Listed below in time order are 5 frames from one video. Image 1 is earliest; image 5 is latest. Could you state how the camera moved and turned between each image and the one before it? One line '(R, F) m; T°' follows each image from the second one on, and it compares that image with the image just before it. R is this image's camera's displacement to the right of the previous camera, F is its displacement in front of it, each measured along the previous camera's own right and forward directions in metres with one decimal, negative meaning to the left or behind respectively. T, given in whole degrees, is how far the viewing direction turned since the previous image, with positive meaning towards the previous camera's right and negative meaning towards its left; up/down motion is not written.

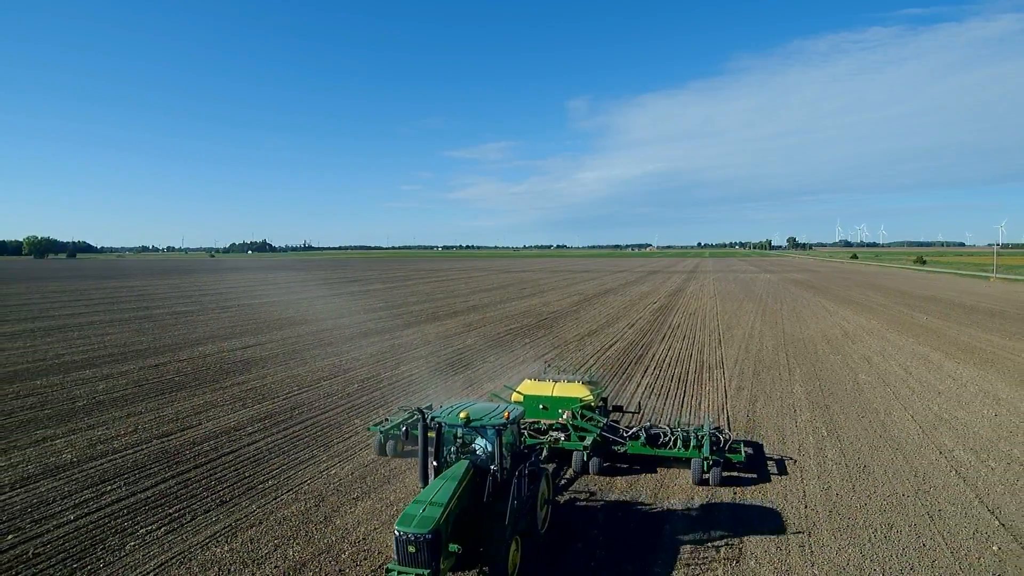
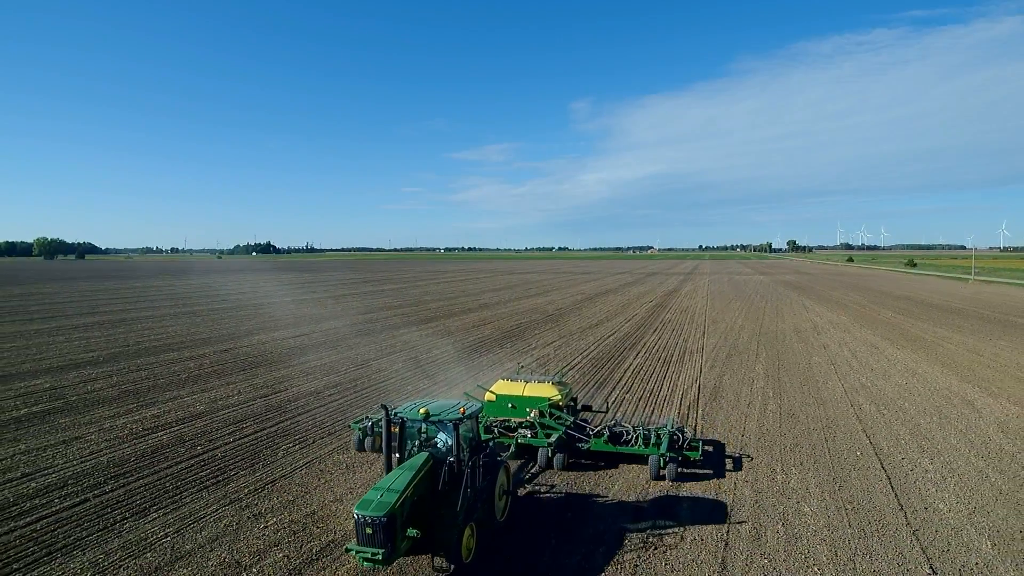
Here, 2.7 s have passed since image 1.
(+0.5, -0.5) m; 0°
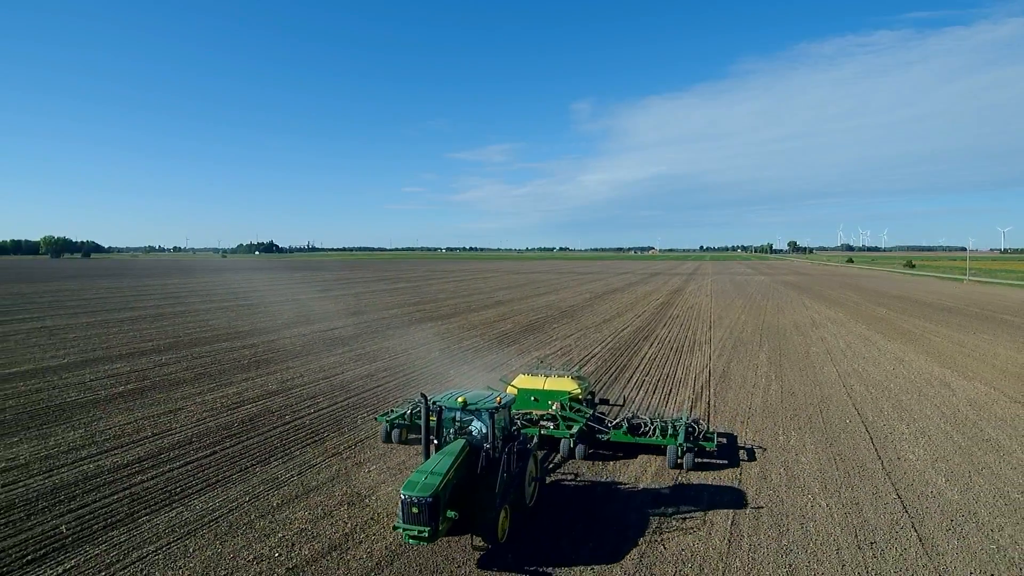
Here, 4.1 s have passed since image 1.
(-0.4, -0.4) m; 0°
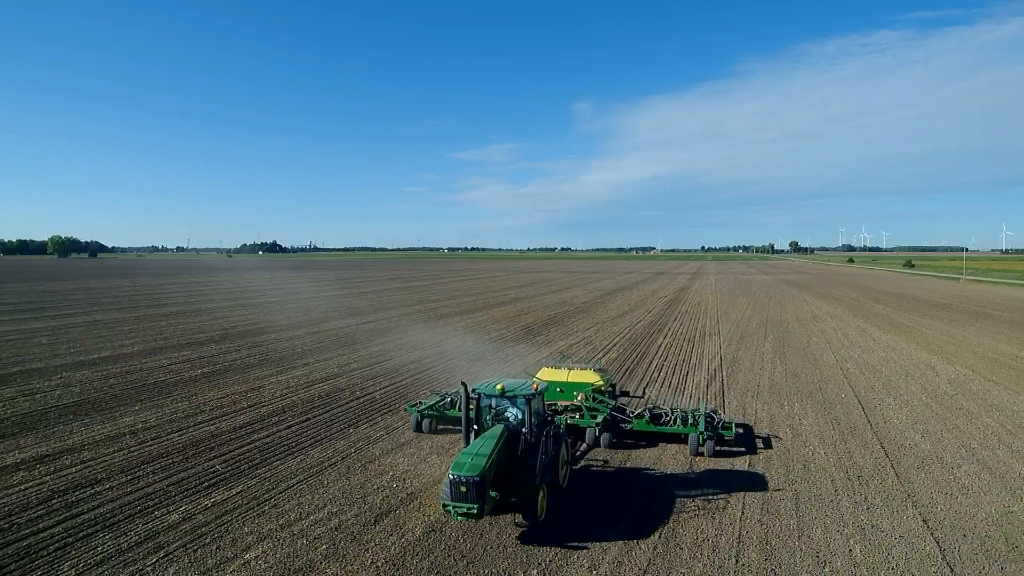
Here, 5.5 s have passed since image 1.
(-0.4, -0.4) m; 0°
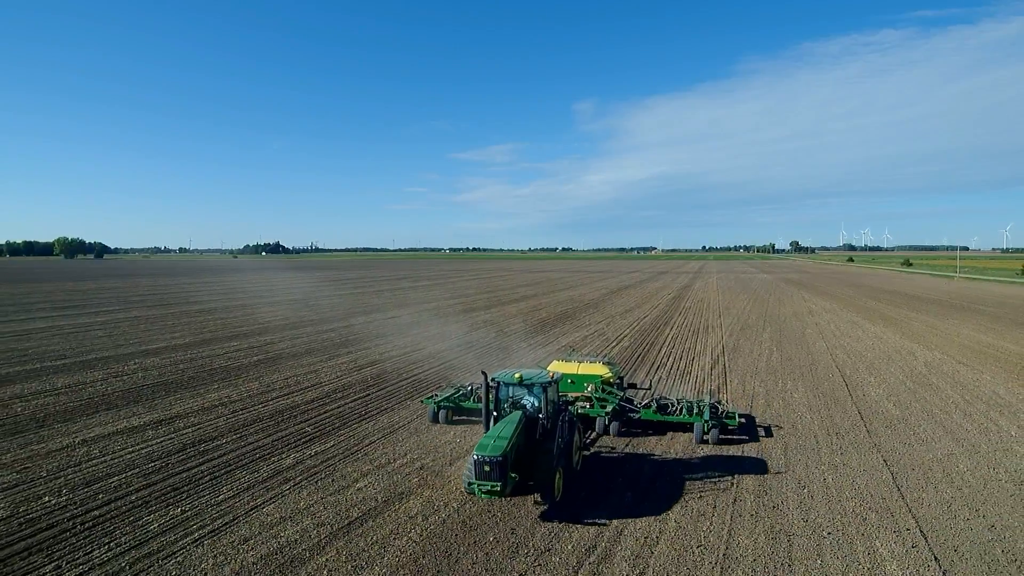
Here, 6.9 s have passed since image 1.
(-0.2, -0.5) m; 0°
